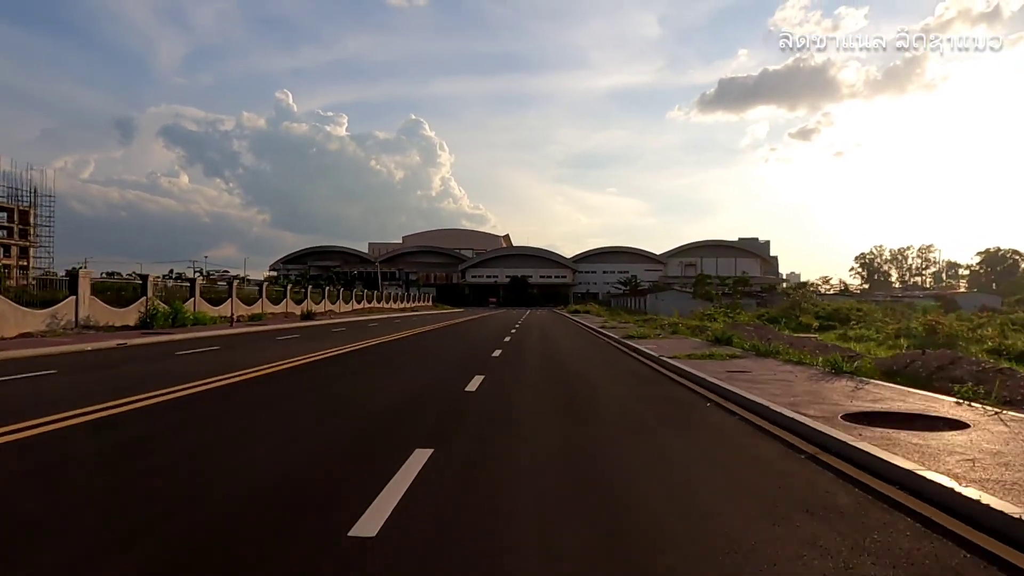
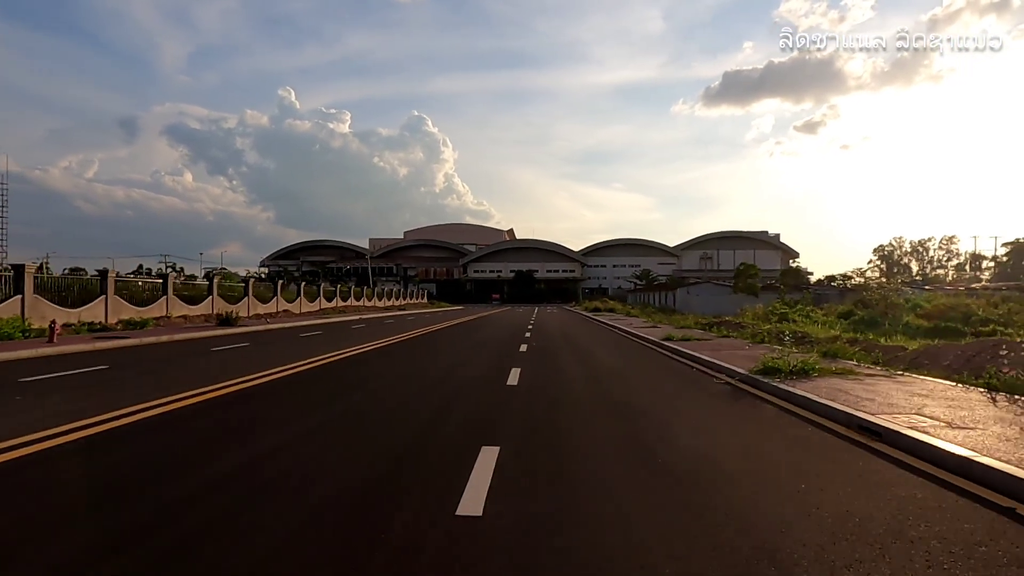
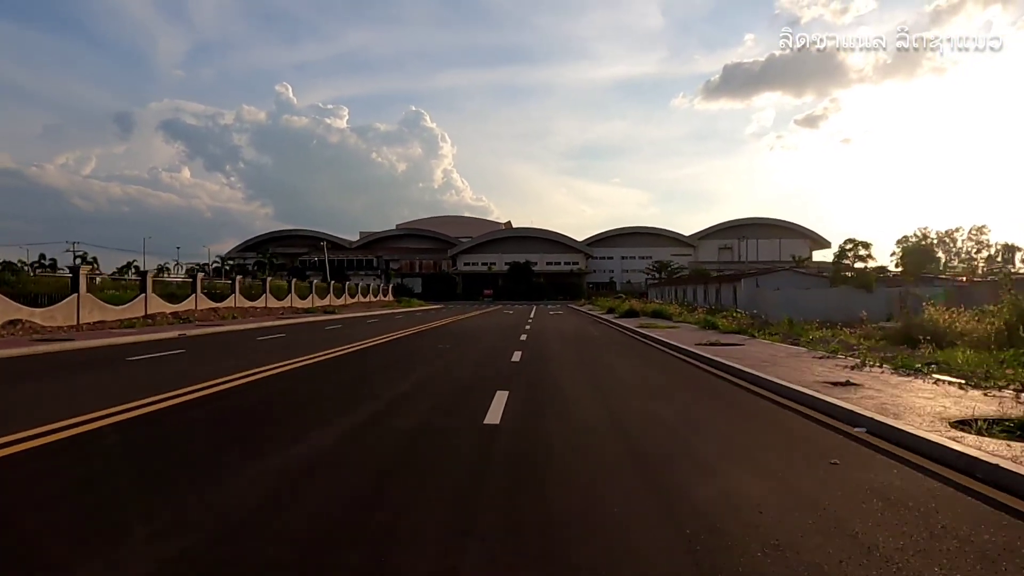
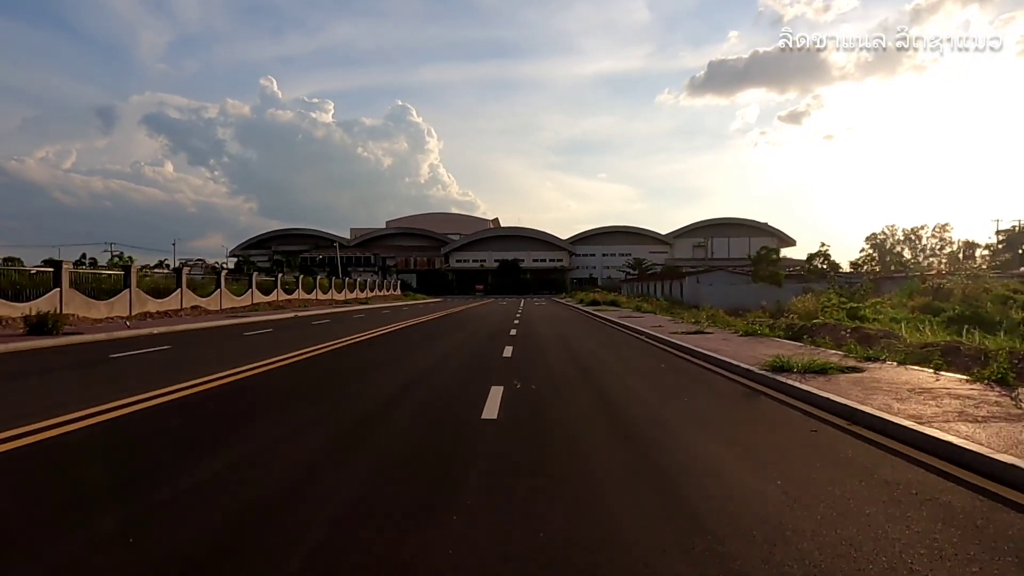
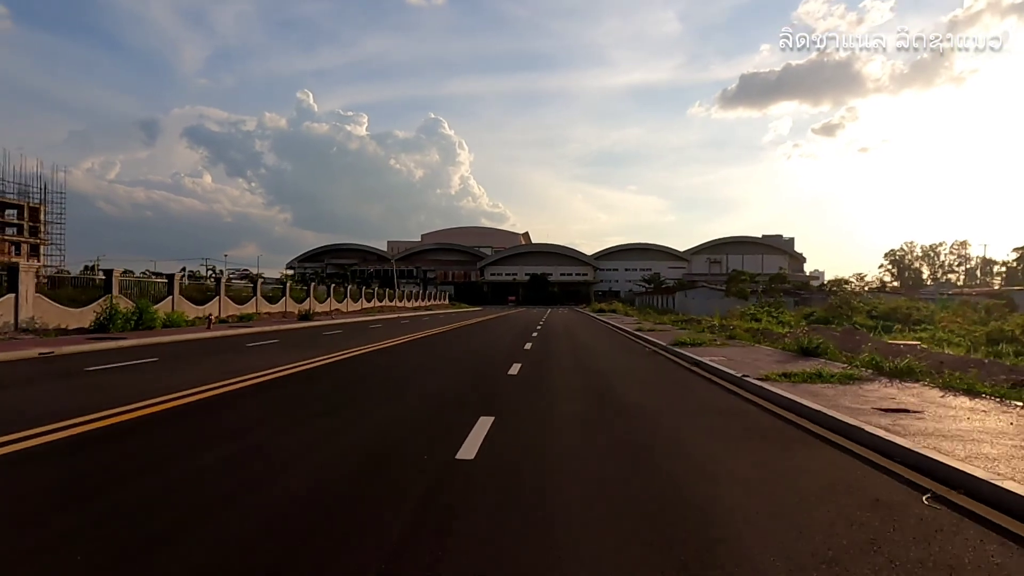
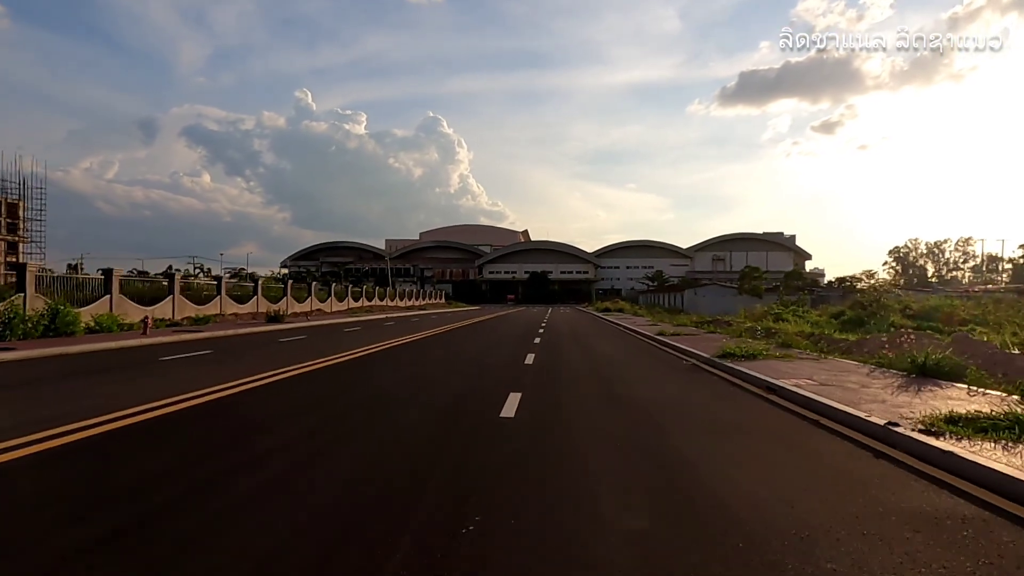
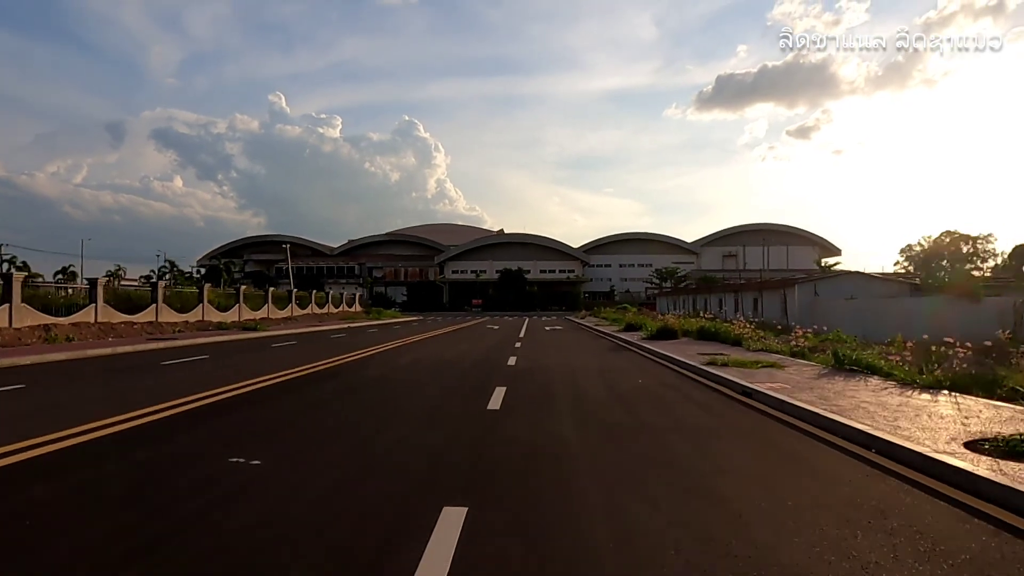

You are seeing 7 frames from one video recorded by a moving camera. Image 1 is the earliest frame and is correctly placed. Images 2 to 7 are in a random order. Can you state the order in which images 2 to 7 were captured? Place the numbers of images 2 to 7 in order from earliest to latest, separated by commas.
5, 6, 2, 4, 3, 7
